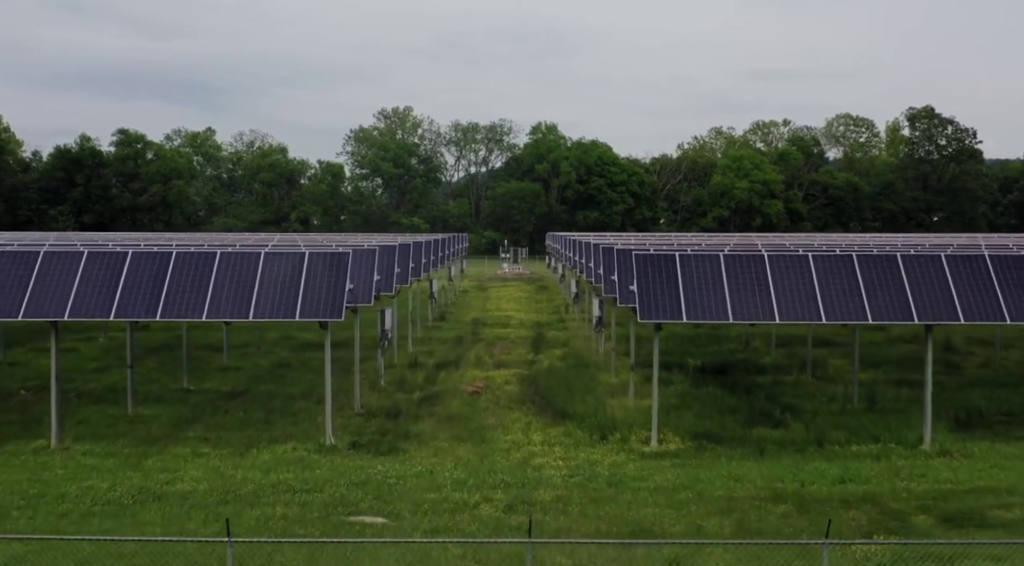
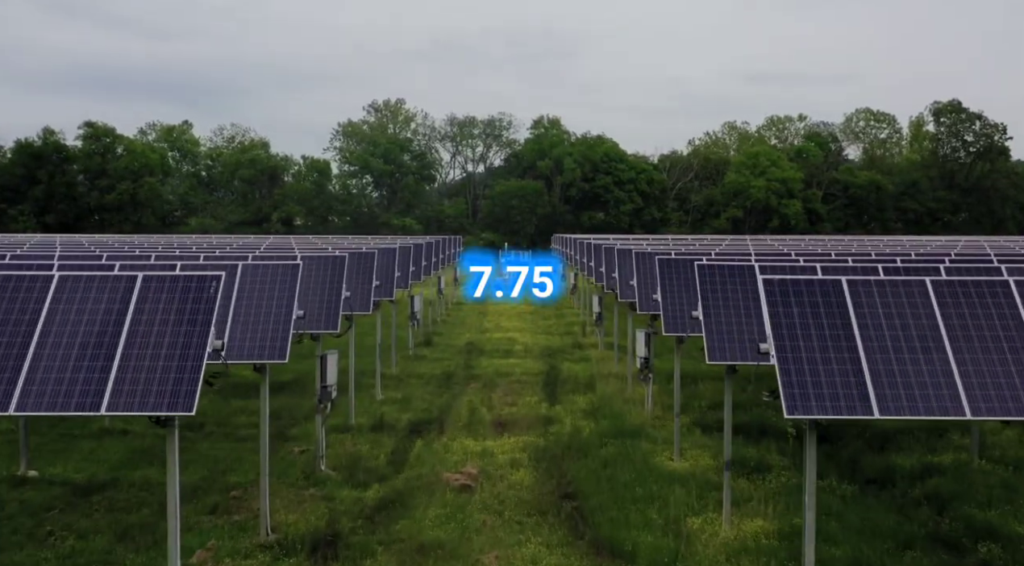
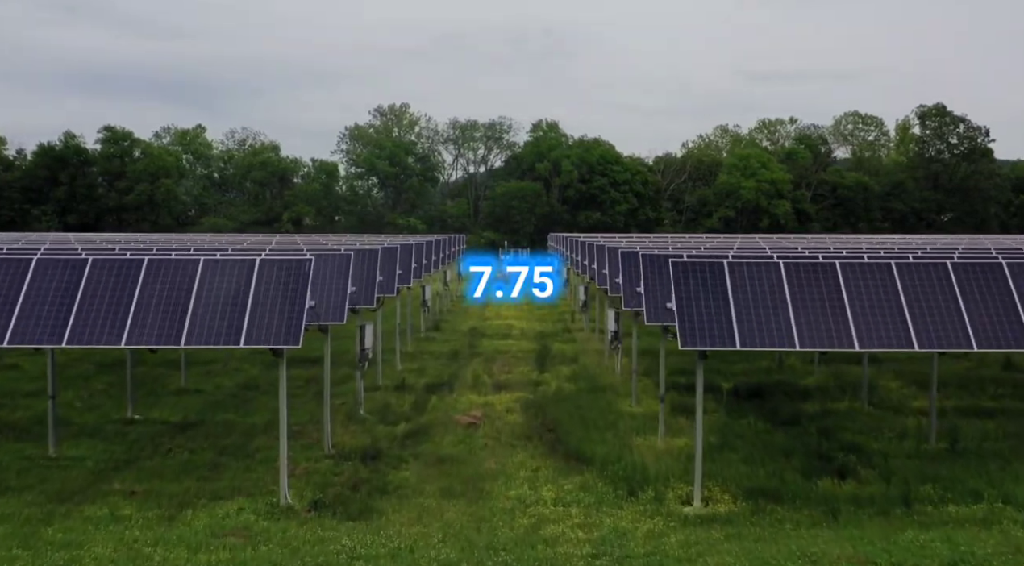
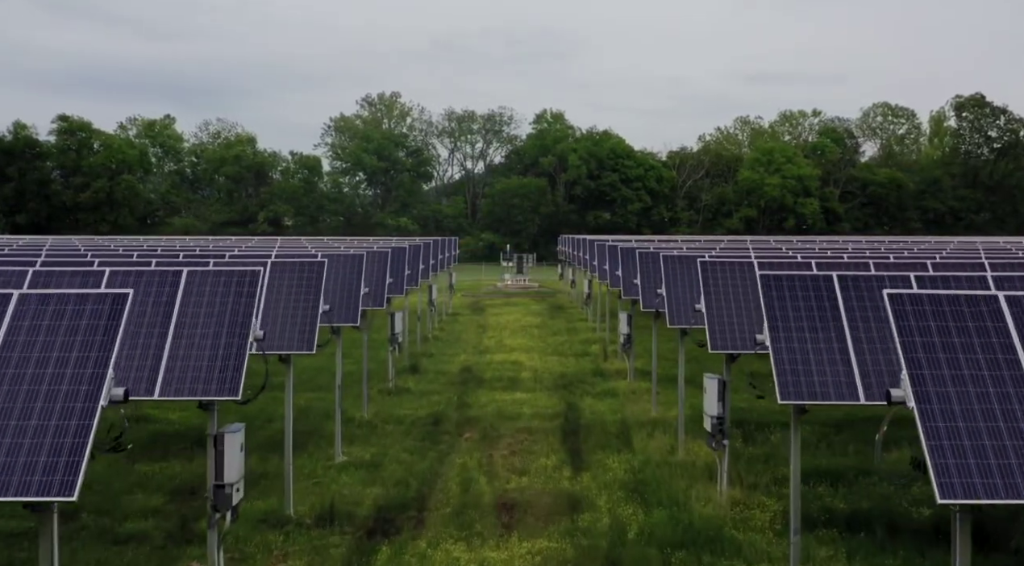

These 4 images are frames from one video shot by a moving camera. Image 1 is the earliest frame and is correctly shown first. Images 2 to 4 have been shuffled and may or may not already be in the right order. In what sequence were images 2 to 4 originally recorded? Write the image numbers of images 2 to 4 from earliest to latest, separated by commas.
3, 2, 4
